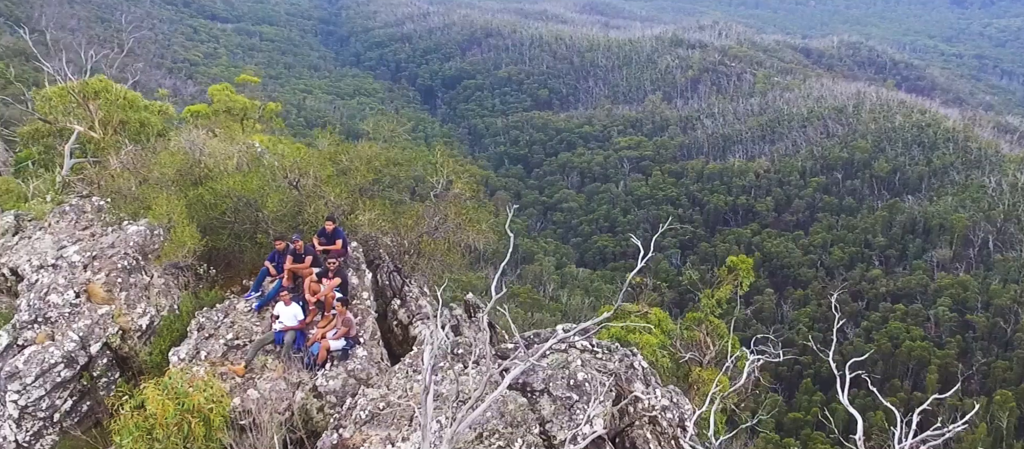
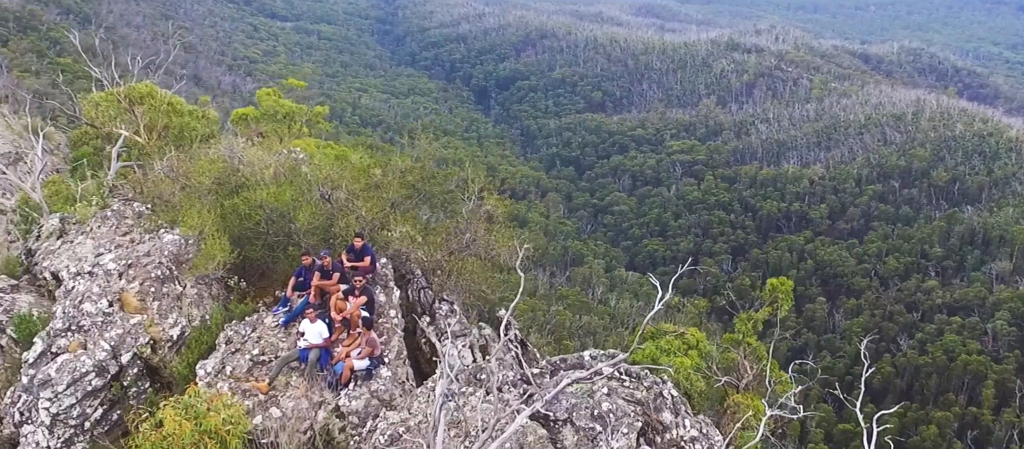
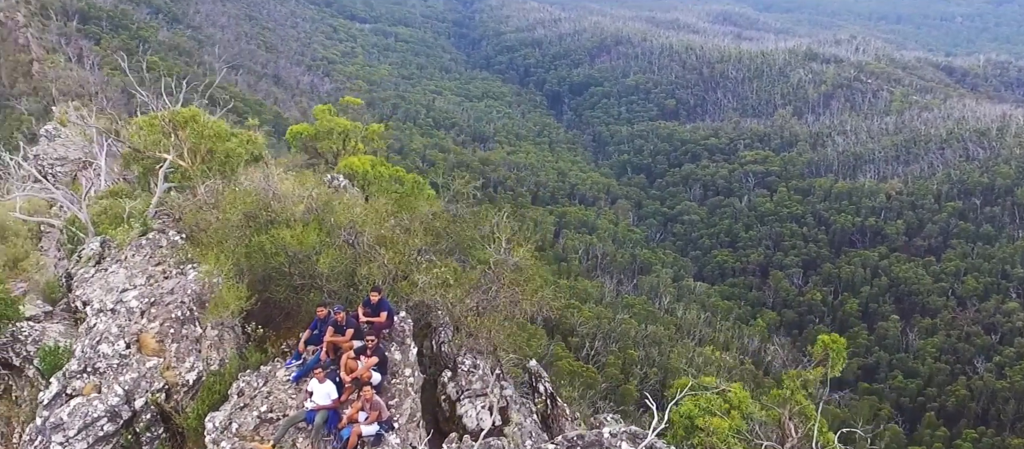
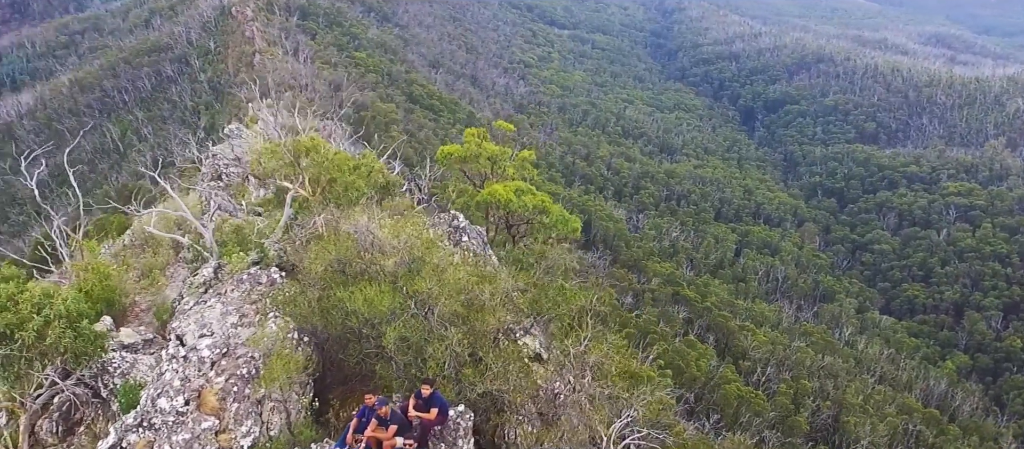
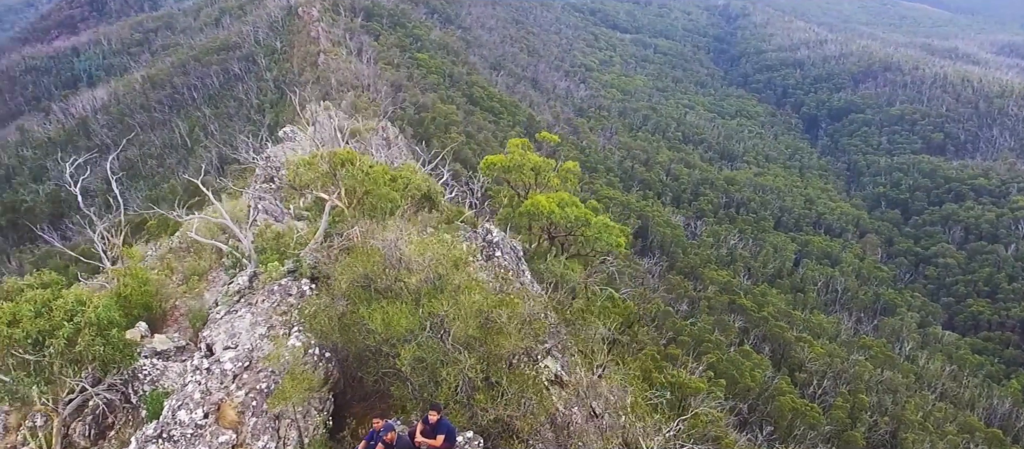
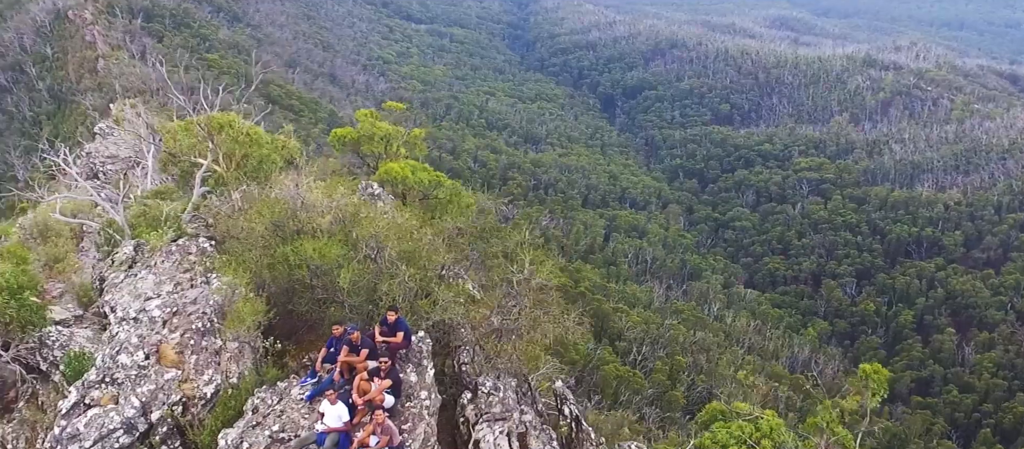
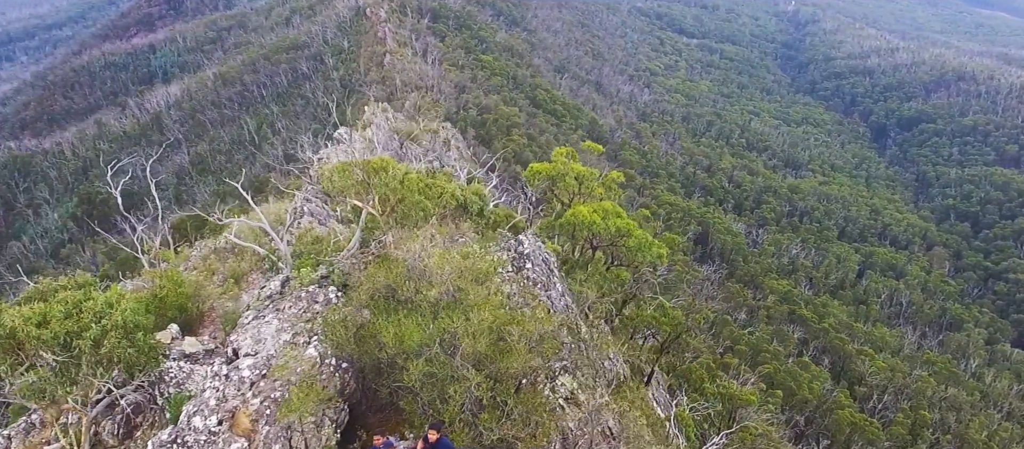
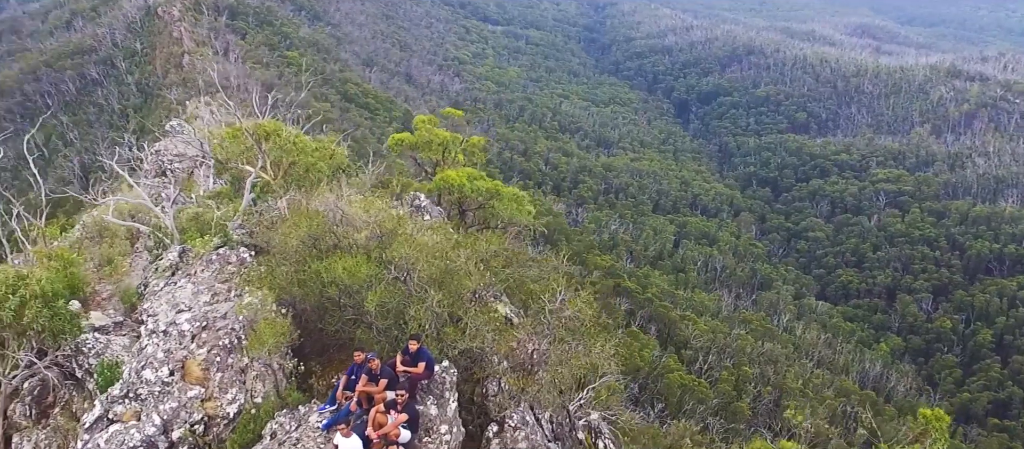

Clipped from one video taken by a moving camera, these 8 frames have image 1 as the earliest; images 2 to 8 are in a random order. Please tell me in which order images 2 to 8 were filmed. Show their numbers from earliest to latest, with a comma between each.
2, 3, 6, 8, 4, 5, 7
